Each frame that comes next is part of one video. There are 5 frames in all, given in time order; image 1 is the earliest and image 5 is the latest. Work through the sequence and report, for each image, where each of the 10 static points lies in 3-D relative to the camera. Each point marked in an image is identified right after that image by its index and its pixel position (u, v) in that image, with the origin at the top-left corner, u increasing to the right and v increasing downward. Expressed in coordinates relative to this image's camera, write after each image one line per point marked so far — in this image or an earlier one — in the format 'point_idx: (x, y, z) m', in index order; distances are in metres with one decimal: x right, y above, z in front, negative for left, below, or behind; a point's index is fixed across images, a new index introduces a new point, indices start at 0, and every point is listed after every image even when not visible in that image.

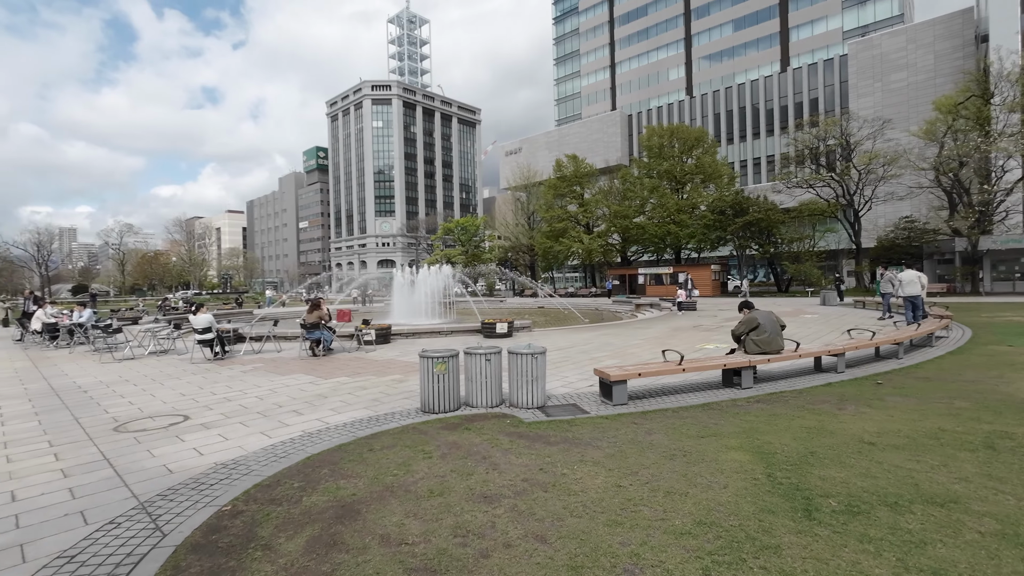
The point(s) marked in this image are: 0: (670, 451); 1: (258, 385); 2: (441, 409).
0: (+1.5, -1.5, +4.5) m
1: (-4.2, -1.6, +8.1) m
2: (-0.9, -1.6, +6.2) m
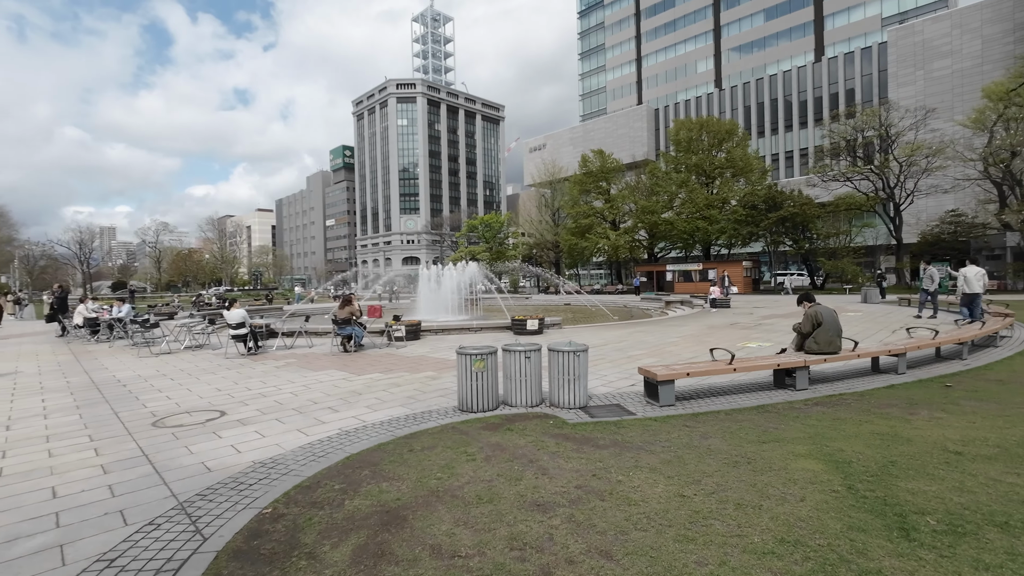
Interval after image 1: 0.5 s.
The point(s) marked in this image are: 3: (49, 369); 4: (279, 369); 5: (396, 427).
0: (+1.9, -1.5, +4.2) m
1: (-3.6, -1.5, +8.0) m
2: (-0.4, -1.5, +6.0) m
3: (-9.4, -1.6, +9.8) m
4: (-4.4, -1.5, +9.2) m
5: (-1.3, -1.5, +5.4) m
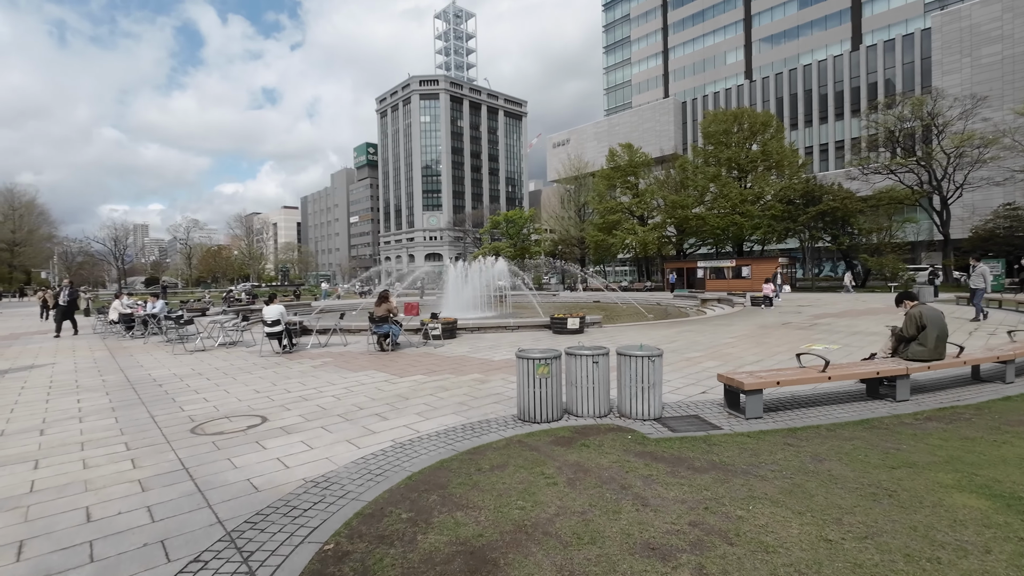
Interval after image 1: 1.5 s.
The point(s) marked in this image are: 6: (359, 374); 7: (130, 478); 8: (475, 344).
0: (+2.5, -1.4, +3.5) m
1: (-2.8, -1.5, +7.6) m
2: (+0.3, -1.4, +5.4) m
3: (-8.5, -1.6, +9.6) m
4: (-3.5, -1.5, +8.8) m
5: (-0.6, -1.5, +4.9) m
6: (-2.6, -1.5, +8.2) m
7: (-3.2, -1.6, +4.1) m
8: (-0.9, -1.3, +11.5) m
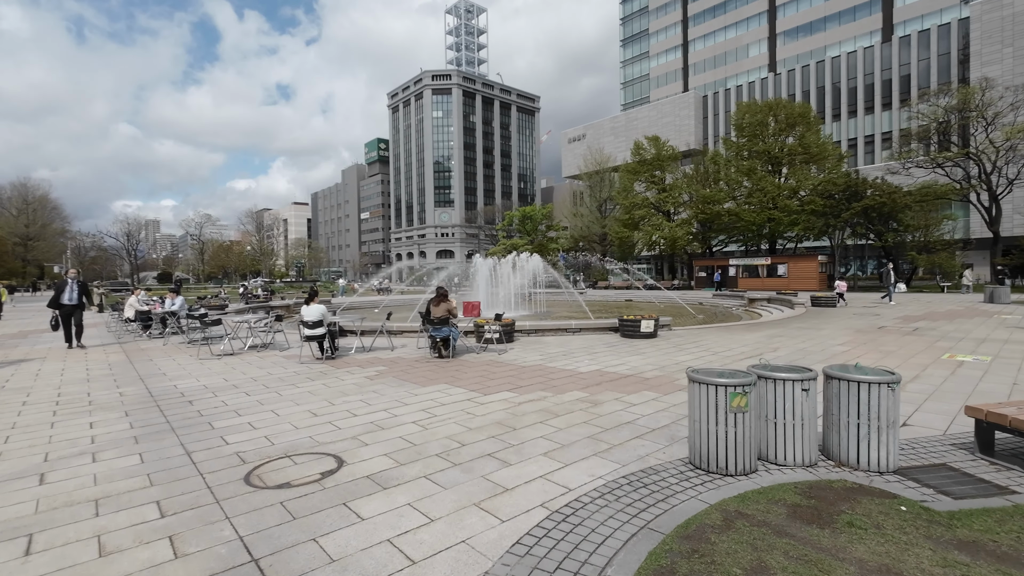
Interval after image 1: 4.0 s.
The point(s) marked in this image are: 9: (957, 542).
0: (+3.9, -1.4, +1.9) m
1: (-1.3, -1.4, +6.1) m
2: (+1.7, -1.4, +3.9) m
3: (-7.0, -1.5, +8.2) m
4: (-2.1, -1.4, +7.3) m
5: (+0.8, -1.5, +3.3) m
6: (-1.1, -1.4, +6.7) m
7: (-1.8, -1.5, +2.6) m
8: (+0.6, -1.3, +10.0) m
9: (+2.5, -1.4, +2.8) m
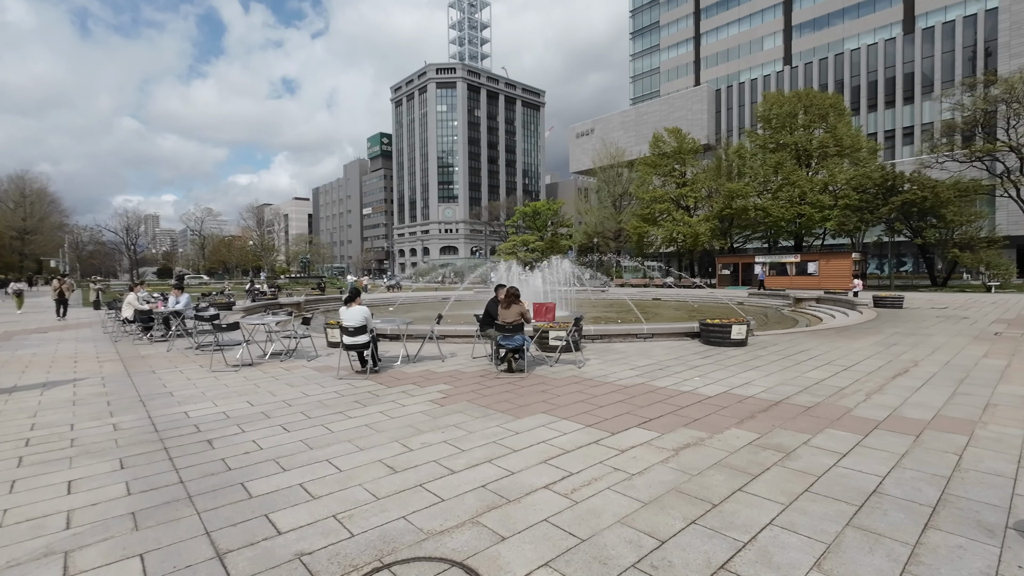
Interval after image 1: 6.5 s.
0: (+5.2, -1.5, +0.2) m
1: (0.0, -1.4, +4.4) m
2: (+3.1, -1.4, +2.2) m
3: (-5.7, -1.4, +6.5) m
4: (-0.8, -1.4, +5.6) m
5: (+2.1, -1.5, +1.6) m
6: (+0.2, -1.4, +5.0) m
7: (-0.5, -1.6, +0.8) m
8: (+2.0, -1.2, +8.2) m
9: (+3.9, -1.5, +1.0) m
